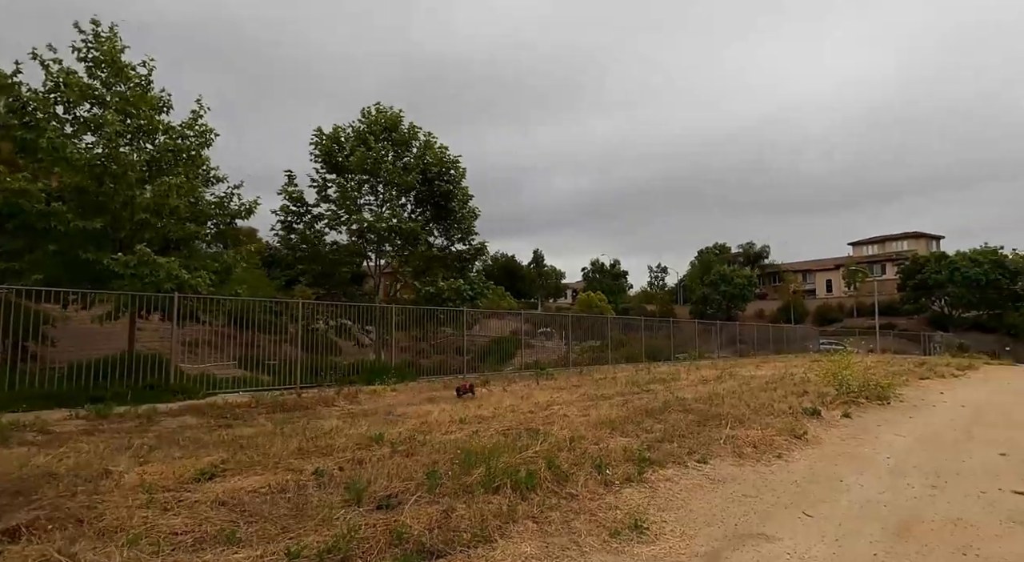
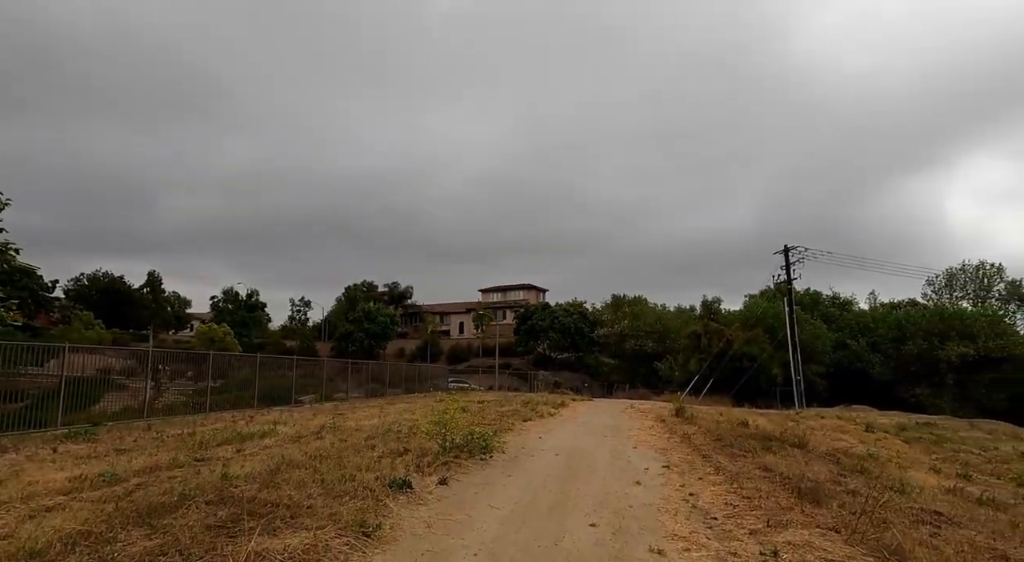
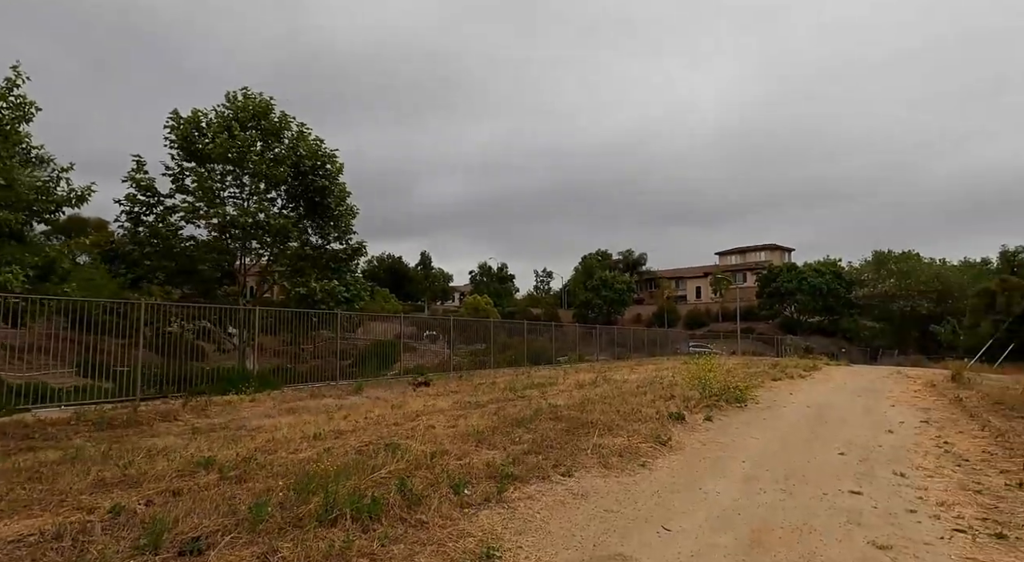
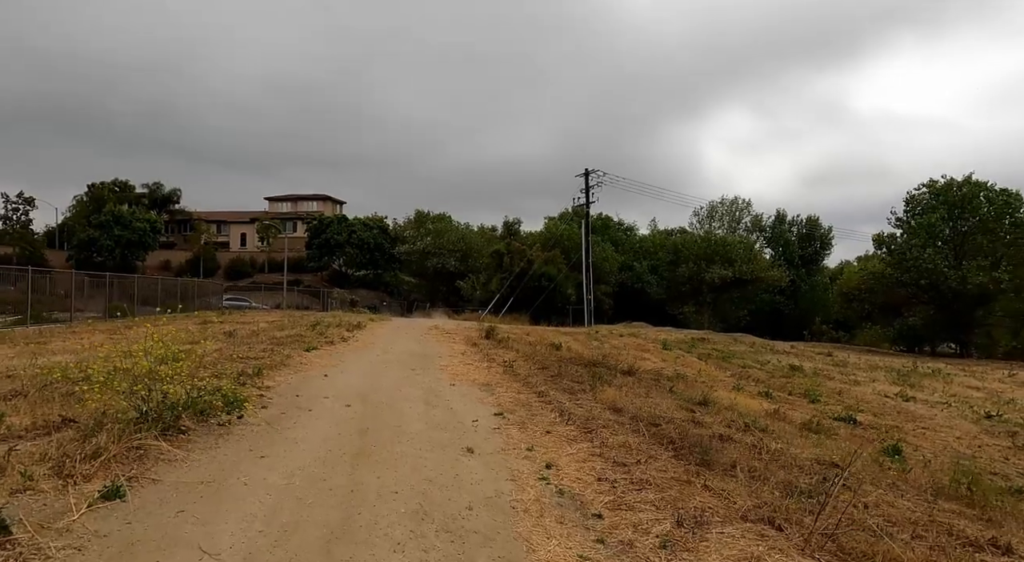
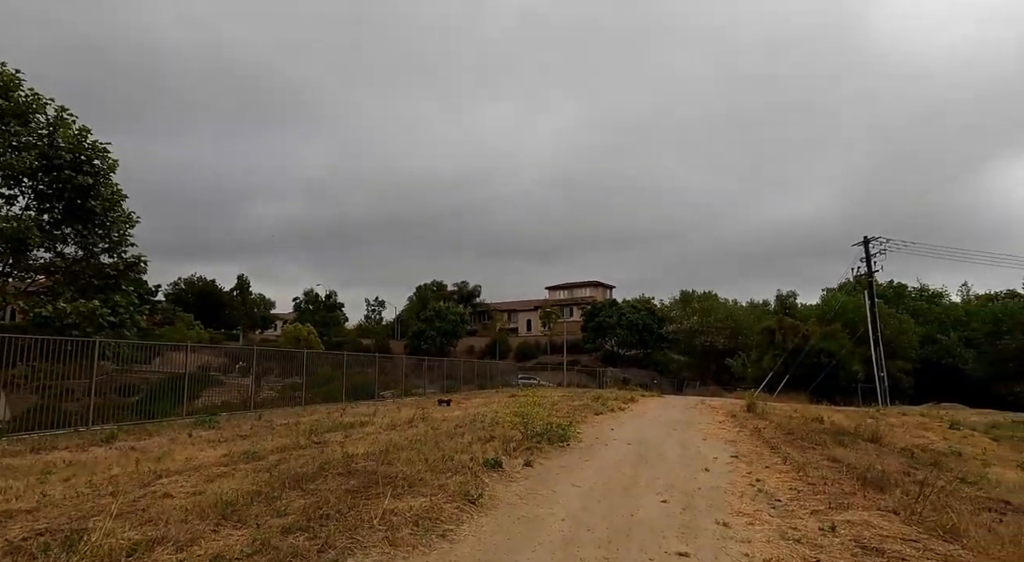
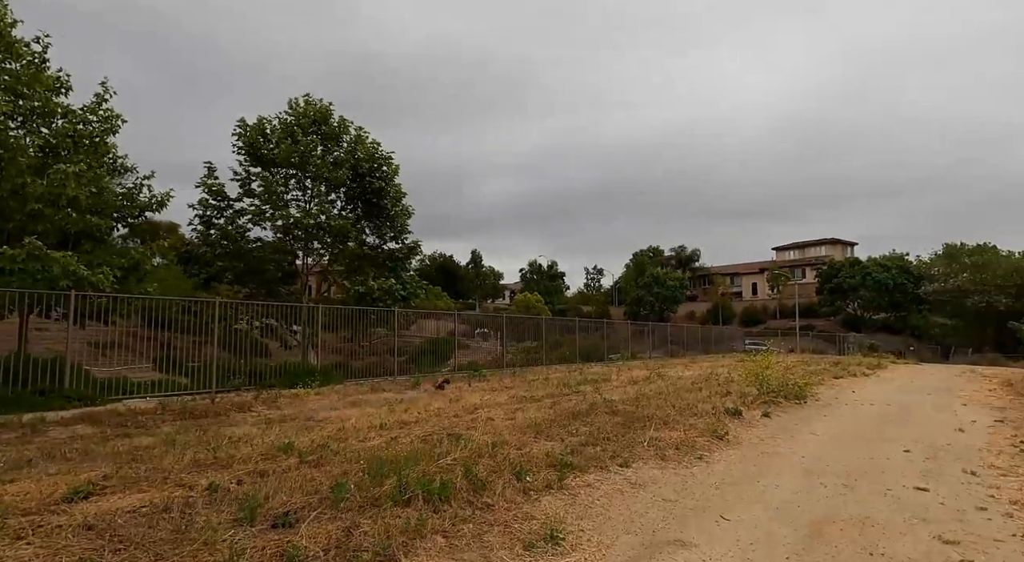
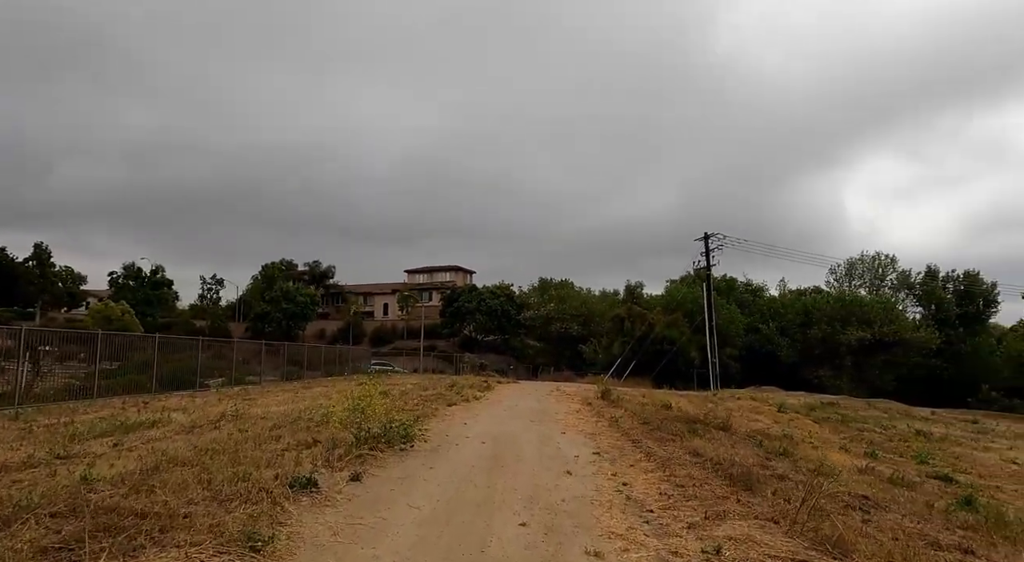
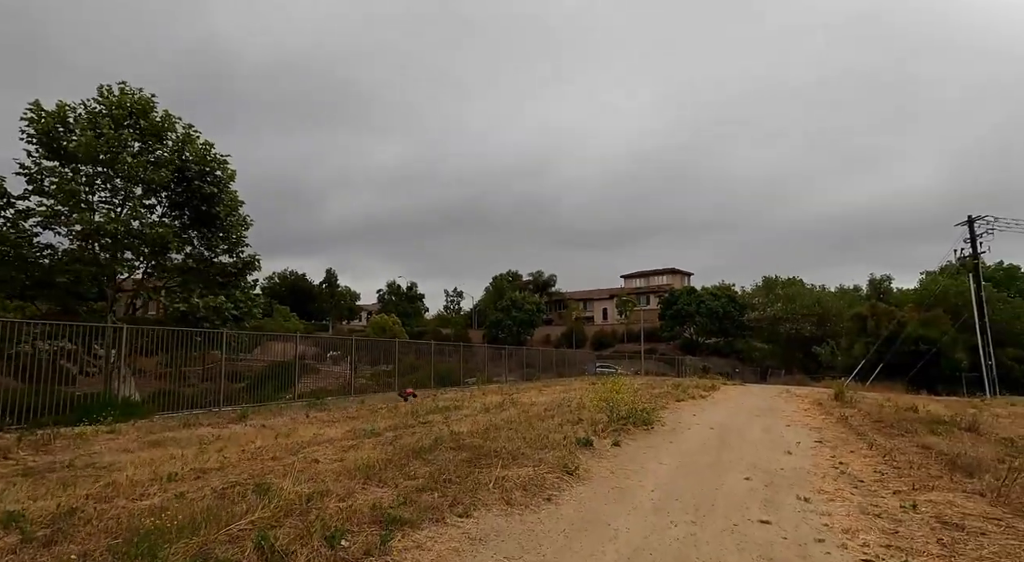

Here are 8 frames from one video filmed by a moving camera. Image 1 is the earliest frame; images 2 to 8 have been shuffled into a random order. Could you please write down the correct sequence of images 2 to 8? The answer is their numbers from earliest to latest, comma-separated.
6, 3, 8, 5, 2, 7, 4
